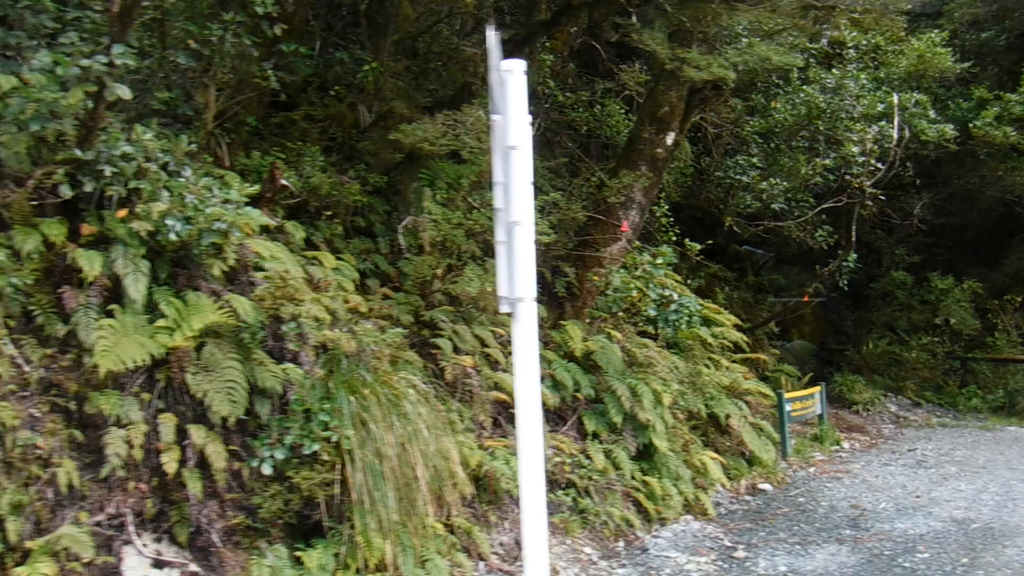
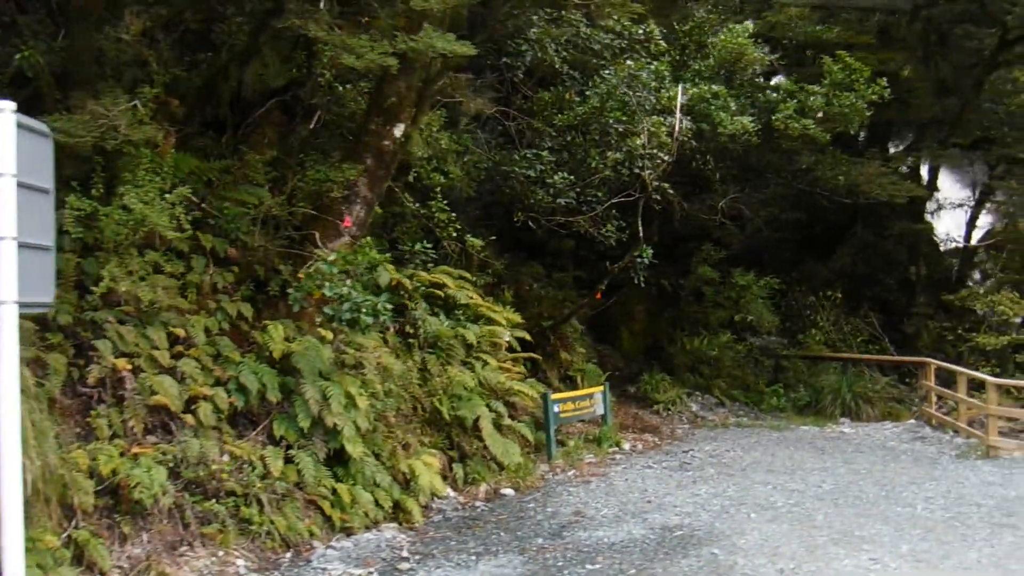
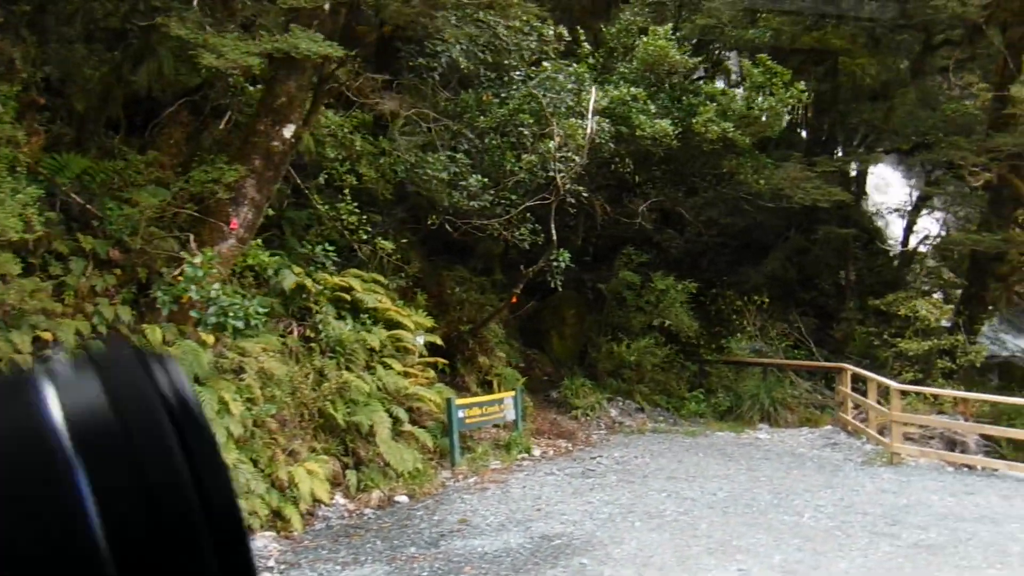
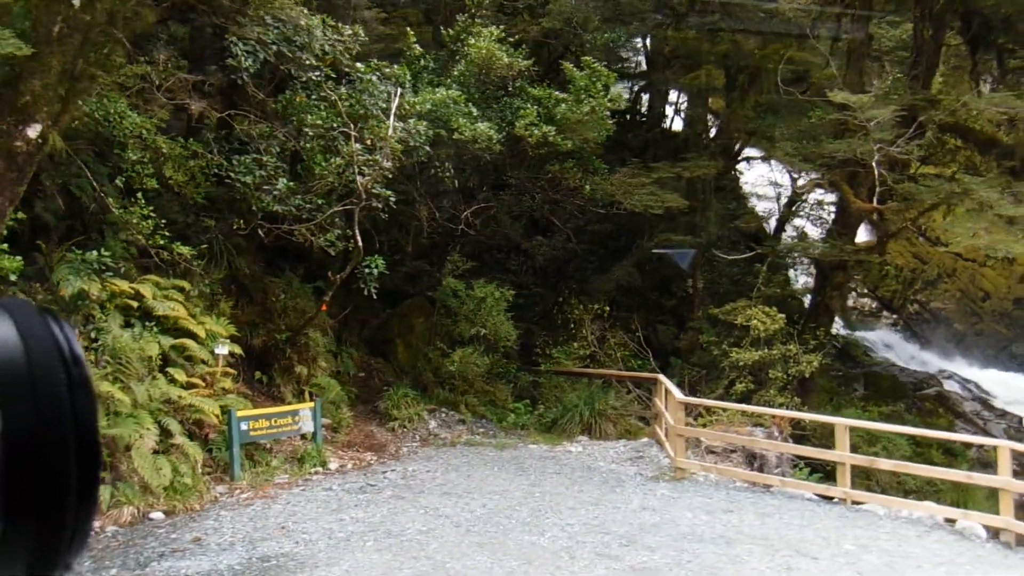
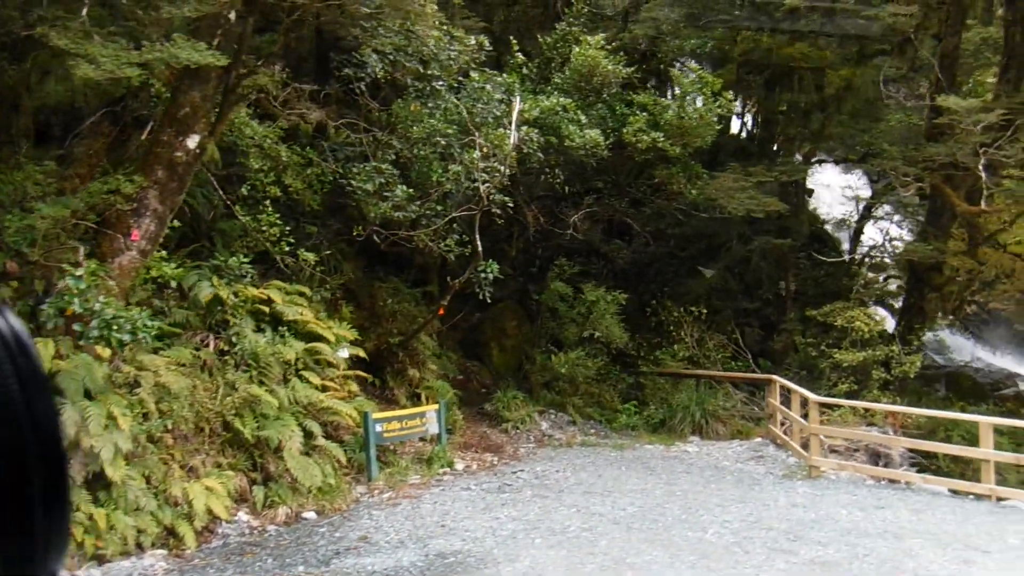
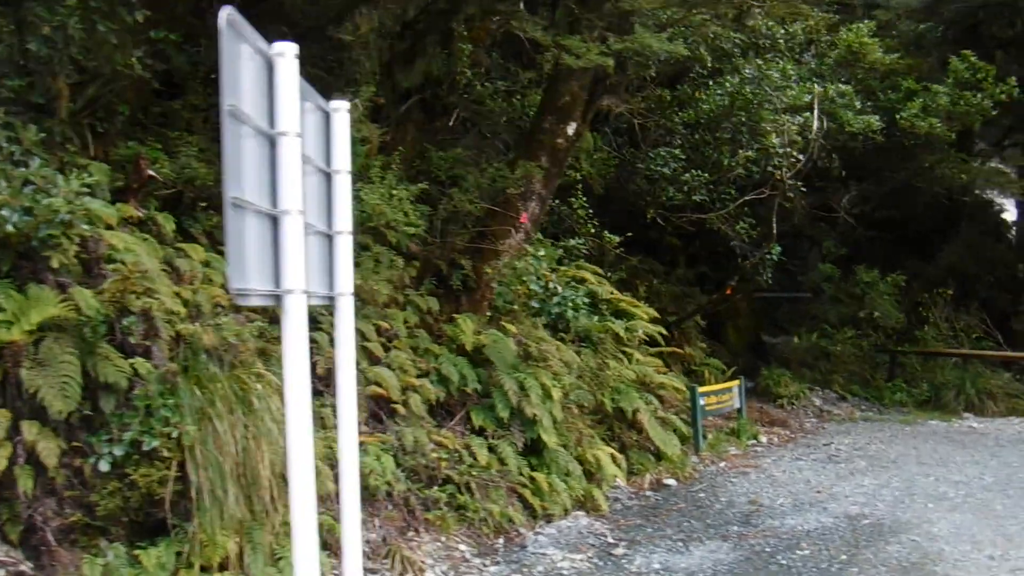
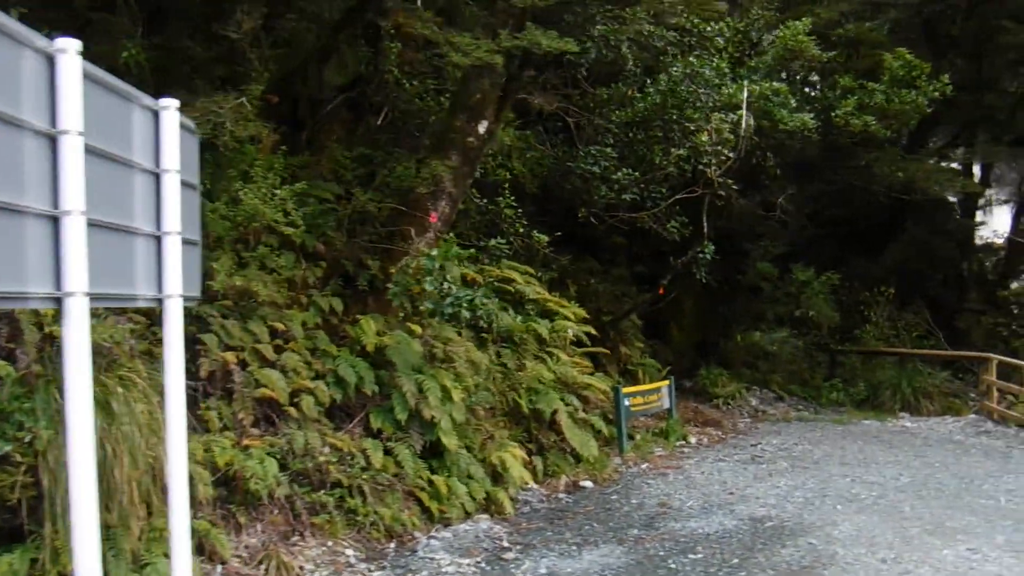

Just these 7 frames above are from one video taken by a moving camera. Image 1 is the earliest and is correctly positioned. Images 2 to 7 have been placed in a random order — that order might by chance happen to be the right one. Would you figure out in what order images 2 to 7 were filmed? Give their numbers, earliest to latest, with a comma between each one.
6, 7, 2, 3, 5, 4
